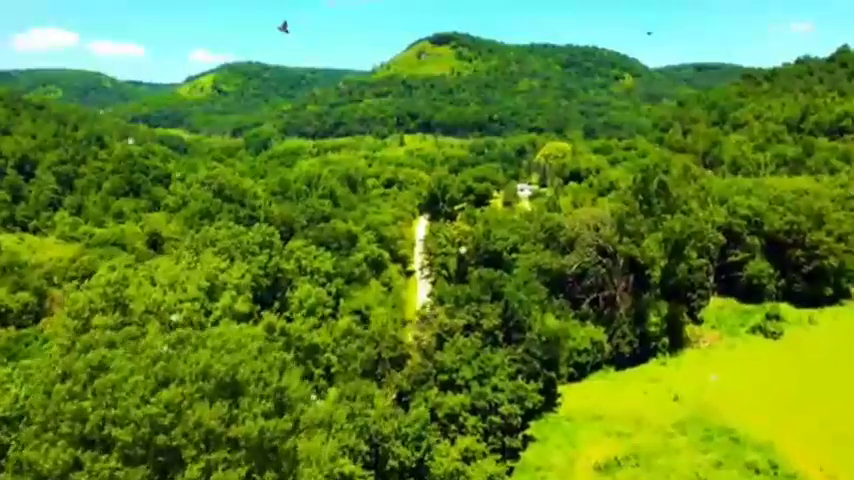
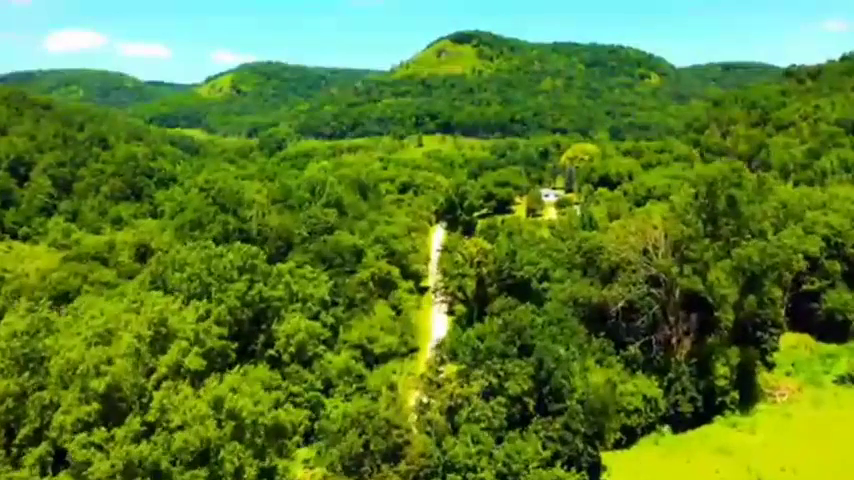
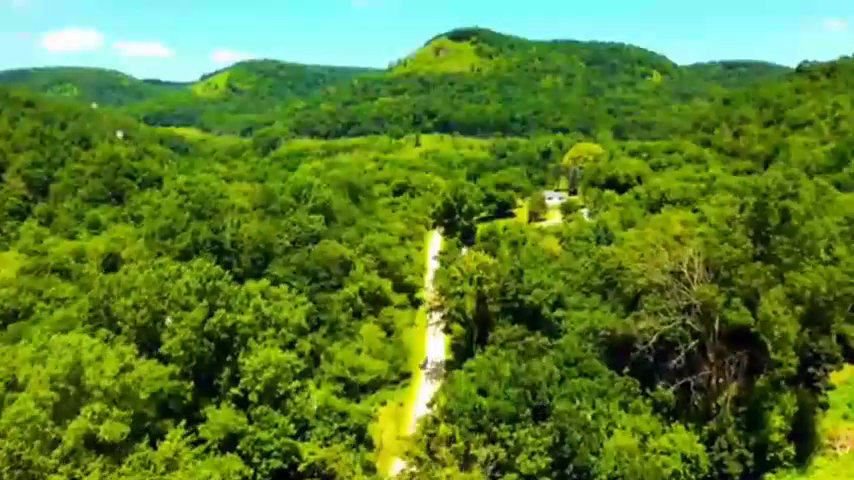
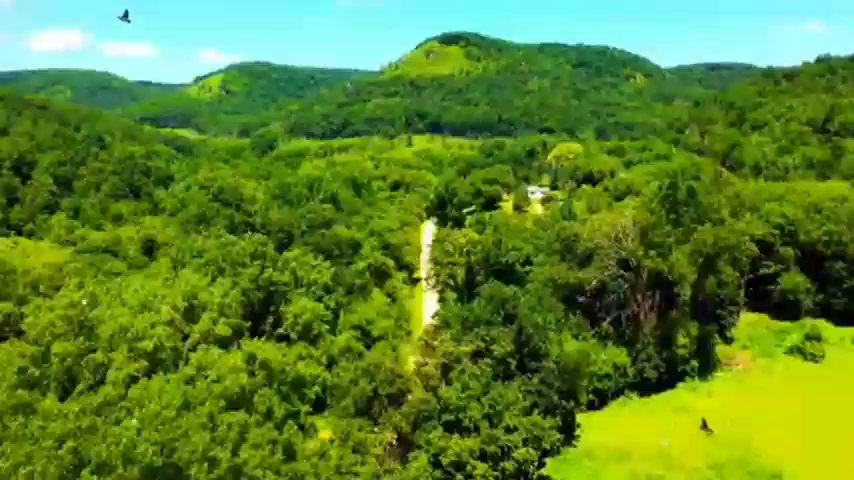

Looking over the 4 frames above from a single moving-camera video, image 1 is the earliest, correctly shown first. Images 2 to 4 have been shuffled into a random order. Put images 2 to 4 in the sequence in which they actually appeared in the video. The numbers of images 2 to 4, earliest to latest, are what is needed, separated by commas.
4, 2, 3
